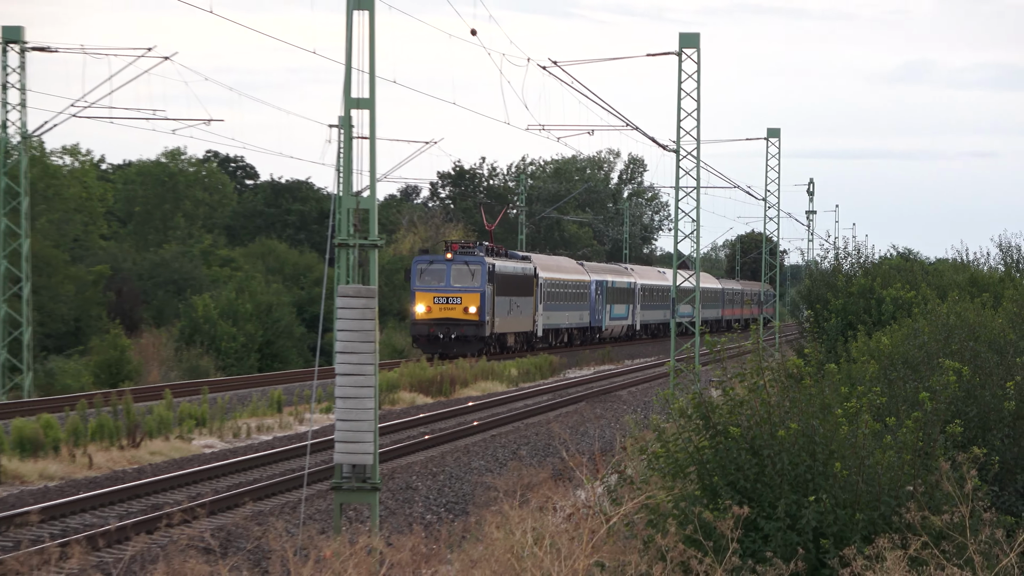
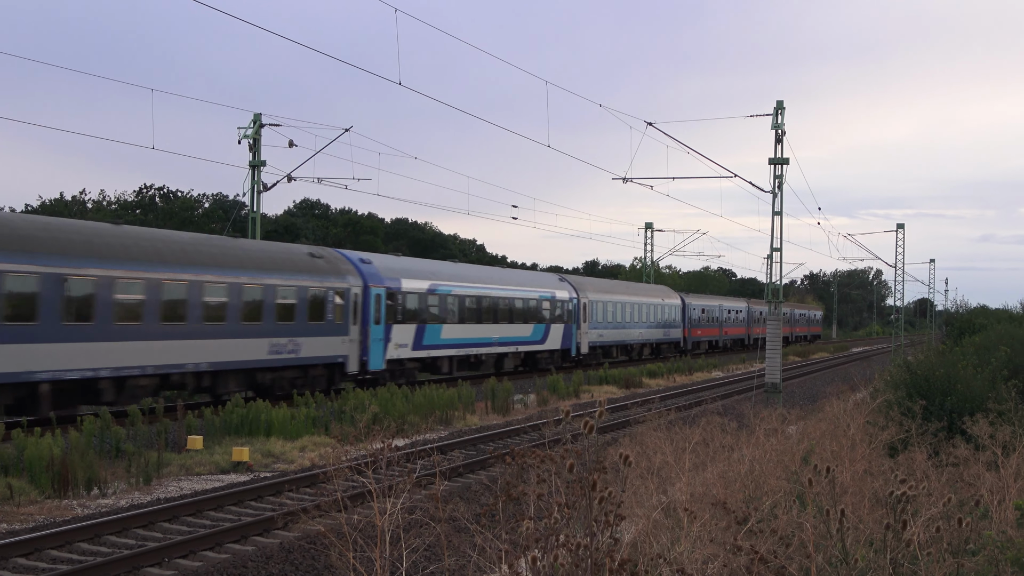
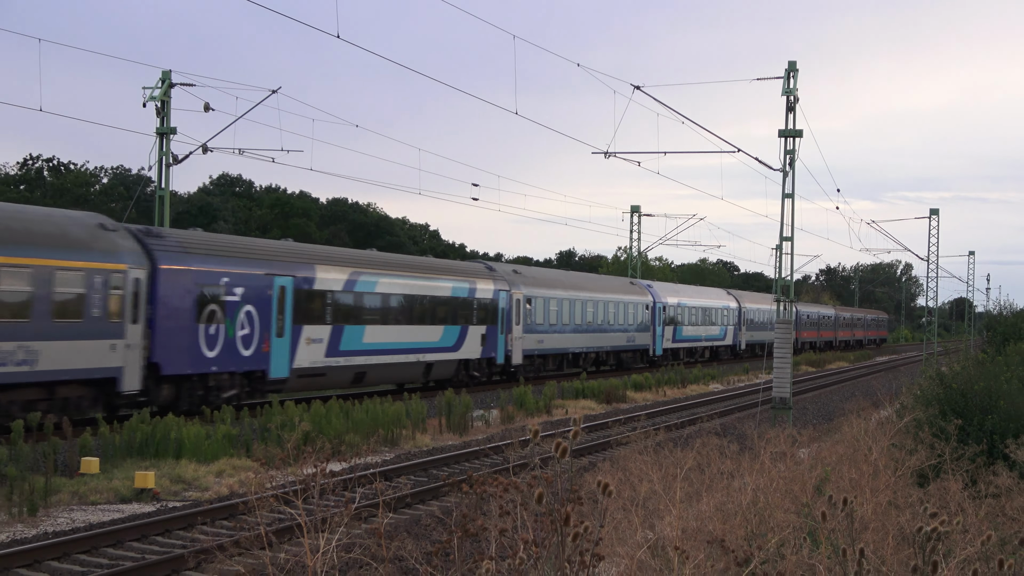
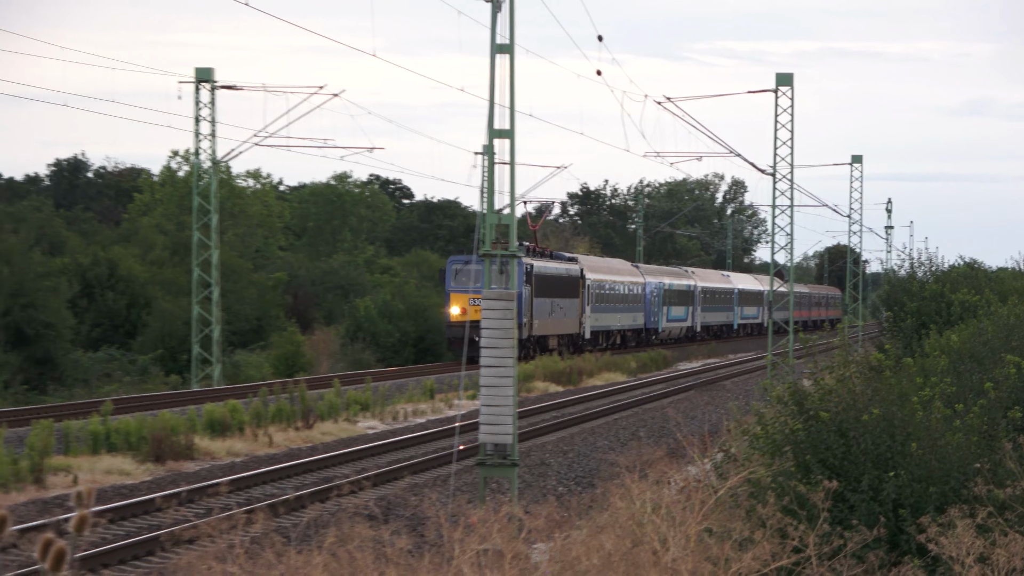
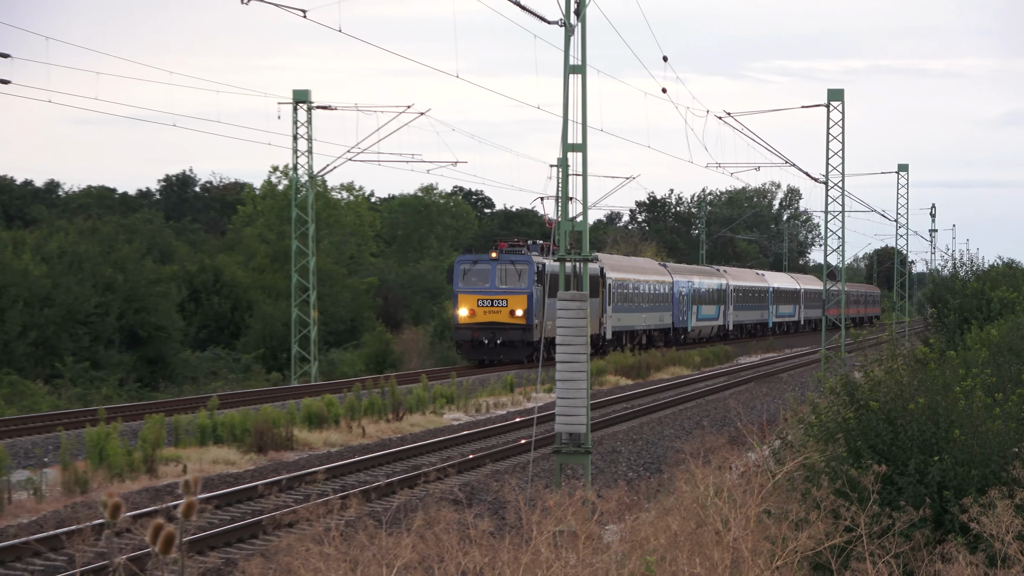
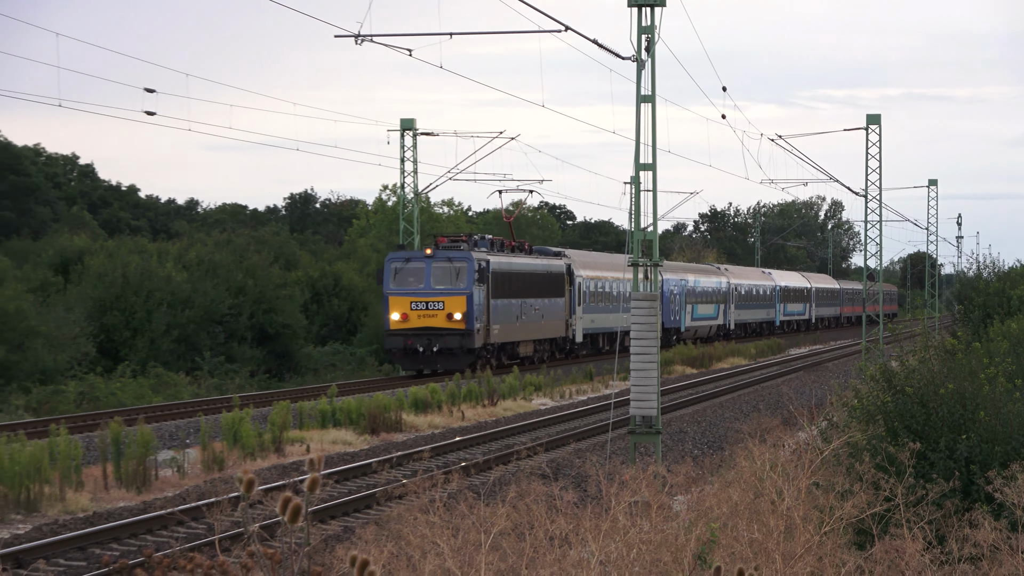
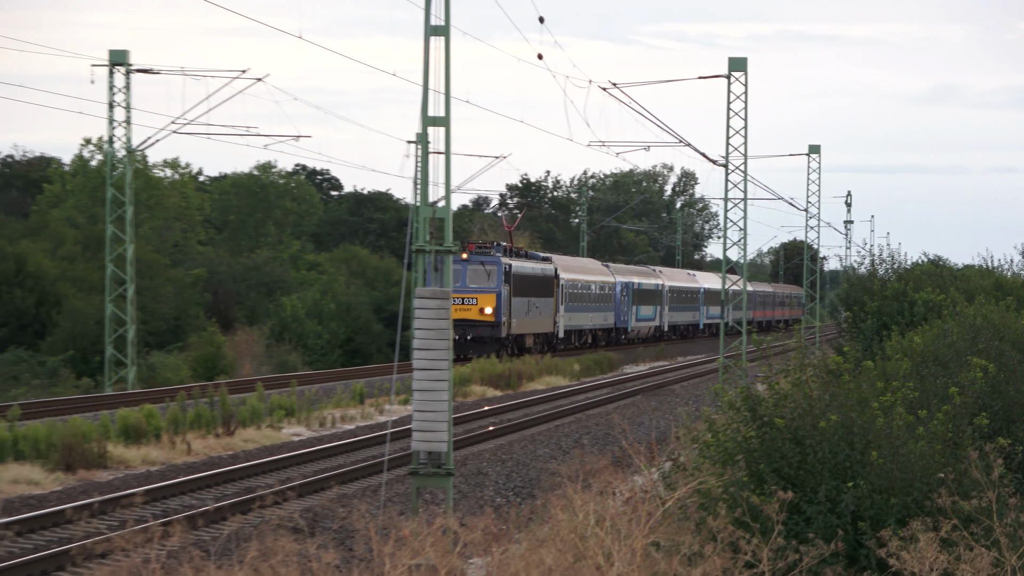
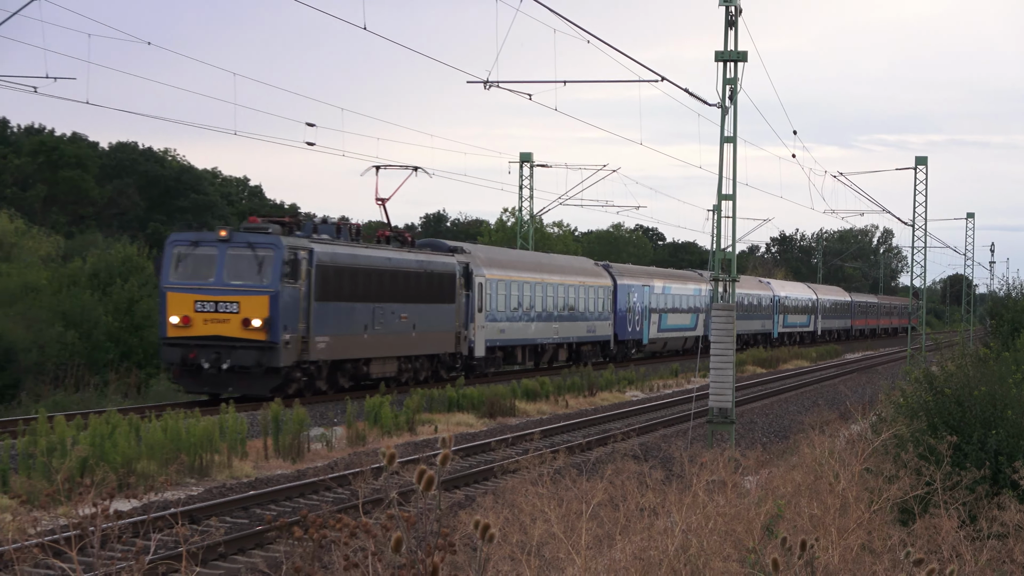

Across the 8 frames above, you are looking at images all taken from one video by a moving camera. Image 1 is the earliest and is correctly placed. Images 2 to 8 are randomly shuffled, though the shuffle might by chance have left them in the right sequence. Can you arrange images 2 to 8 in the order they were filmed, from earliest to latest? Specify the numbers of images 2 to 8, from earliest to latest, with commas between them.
7, 4, 5, 6, 8, 3, 2
